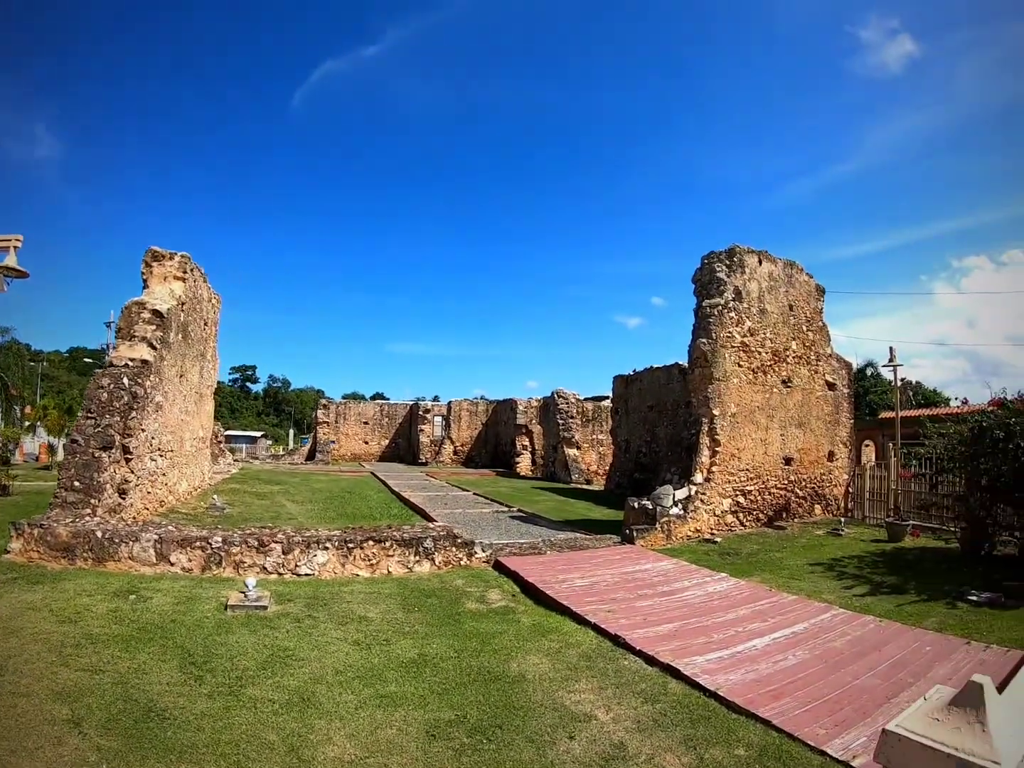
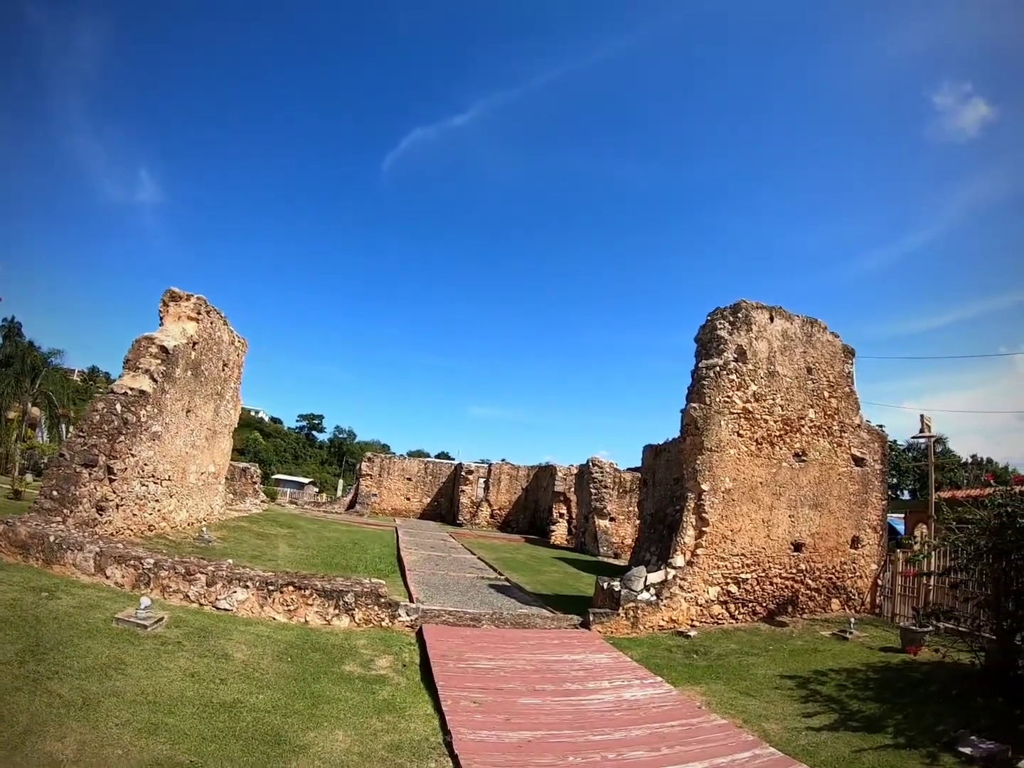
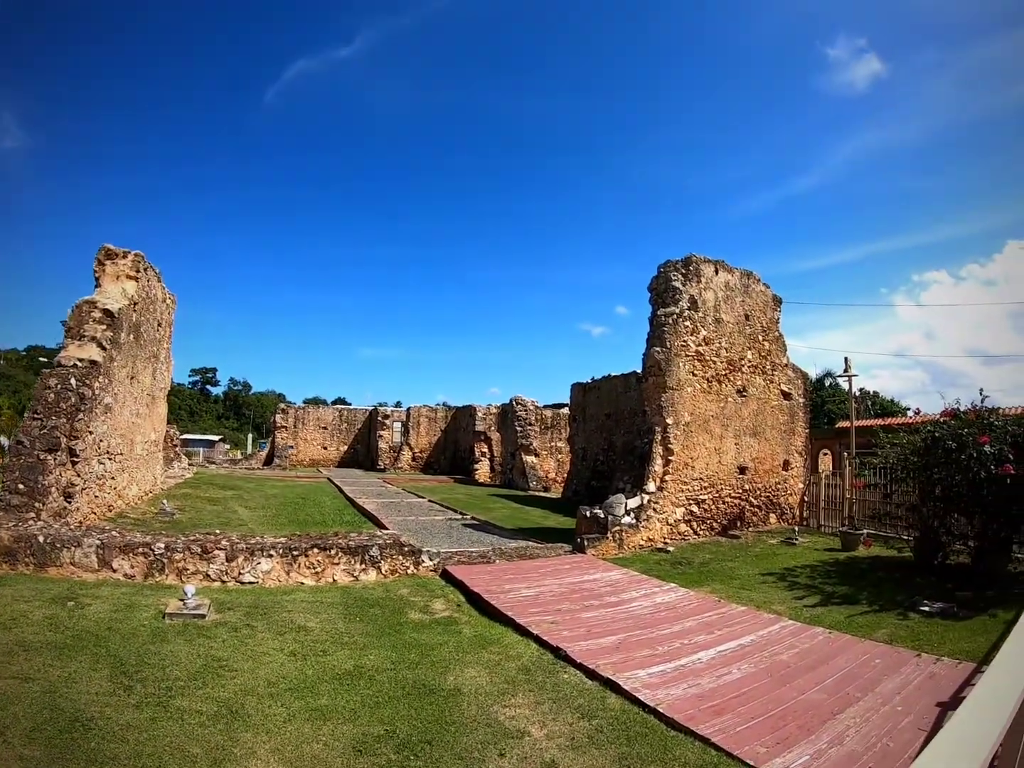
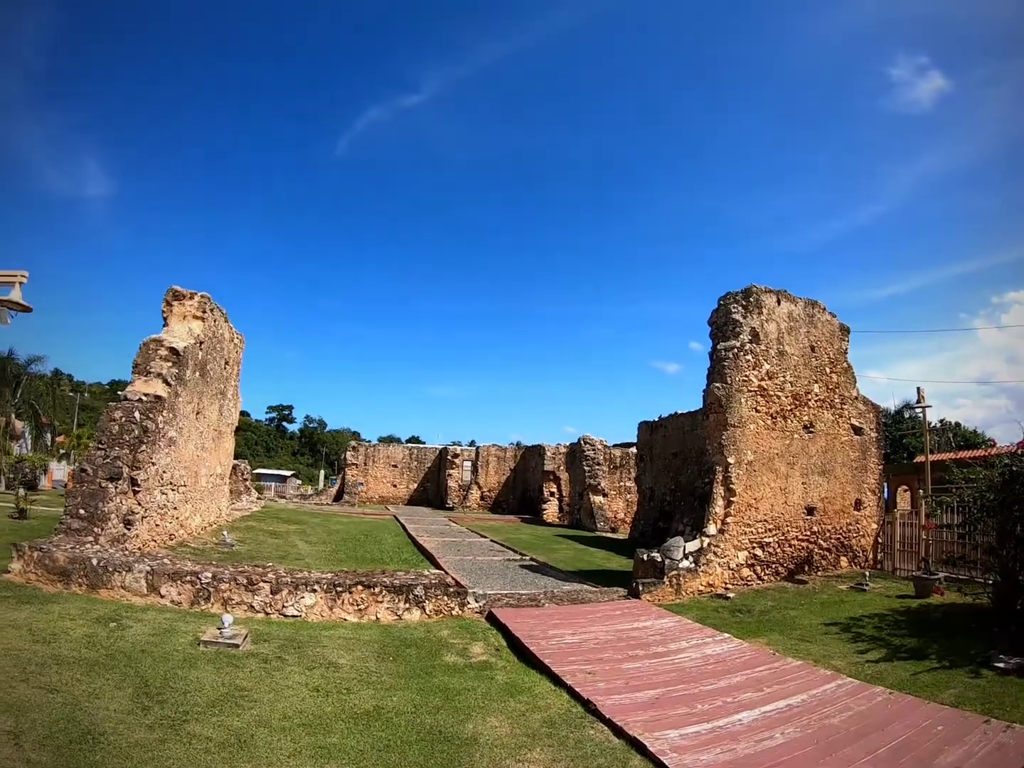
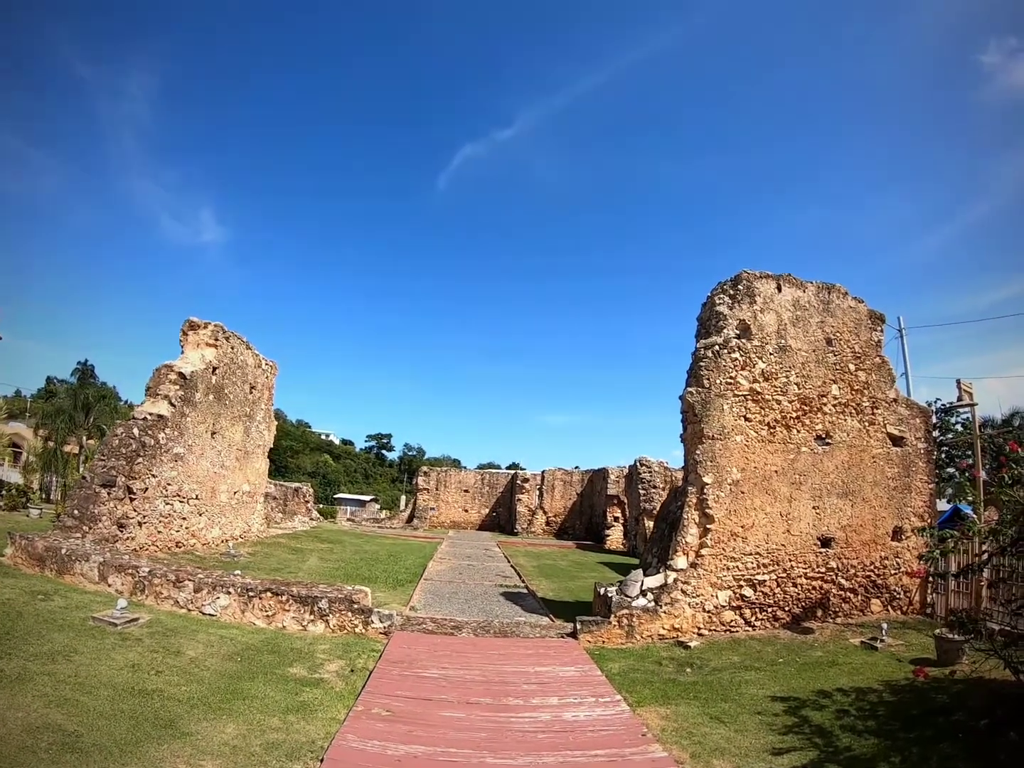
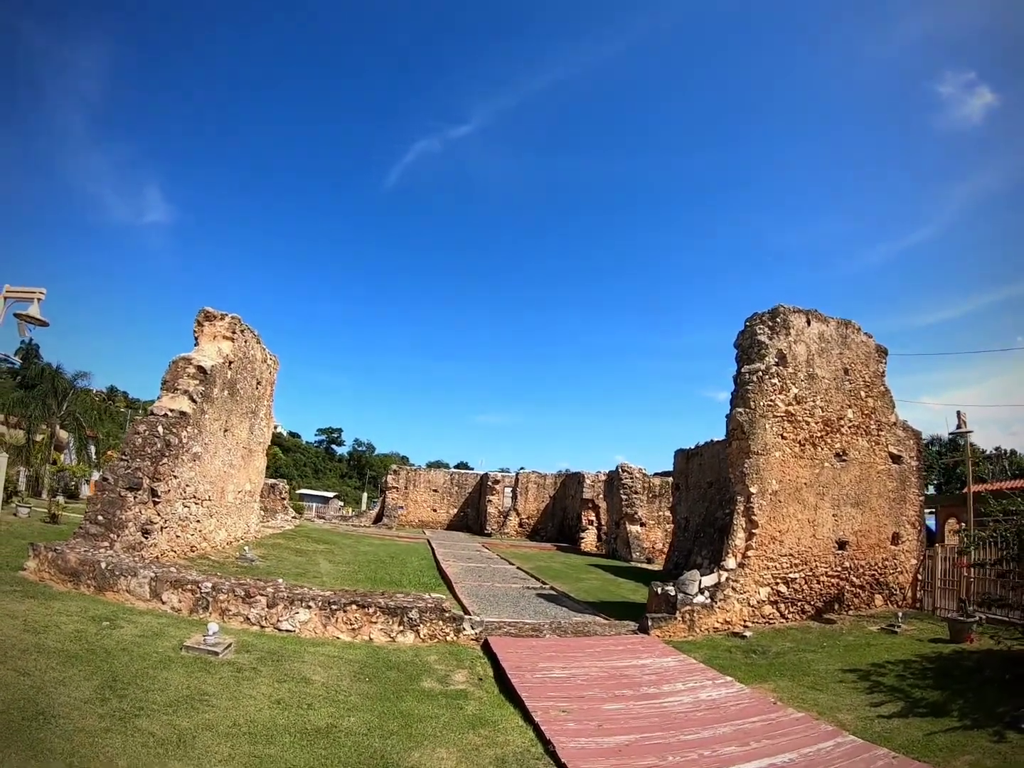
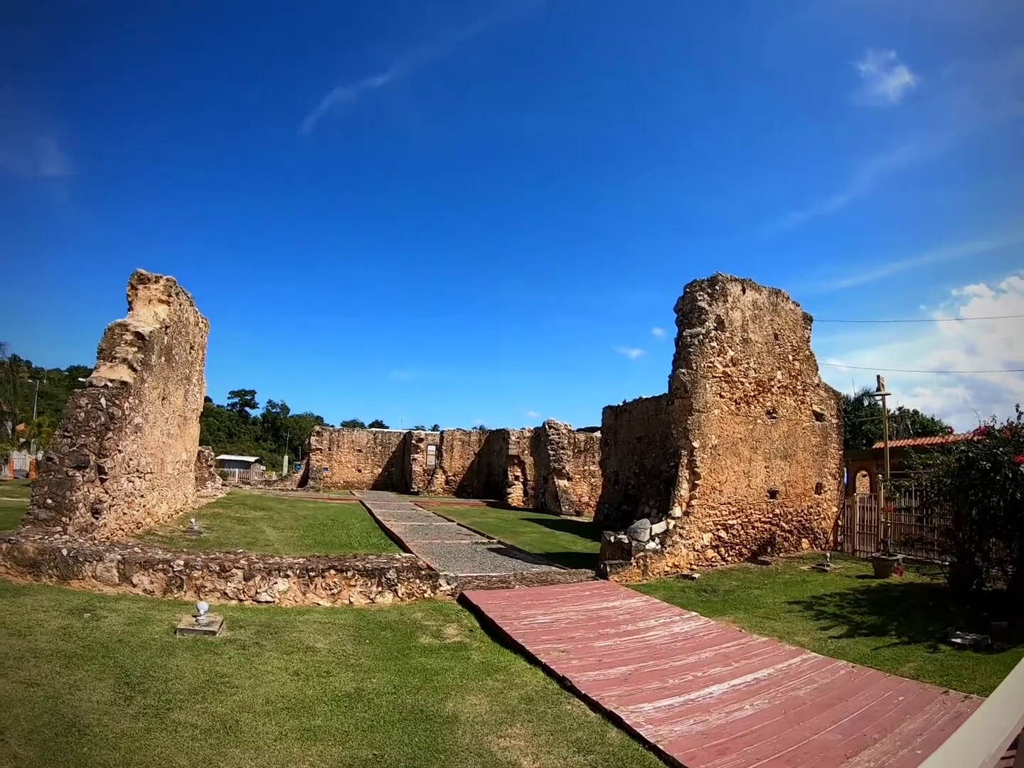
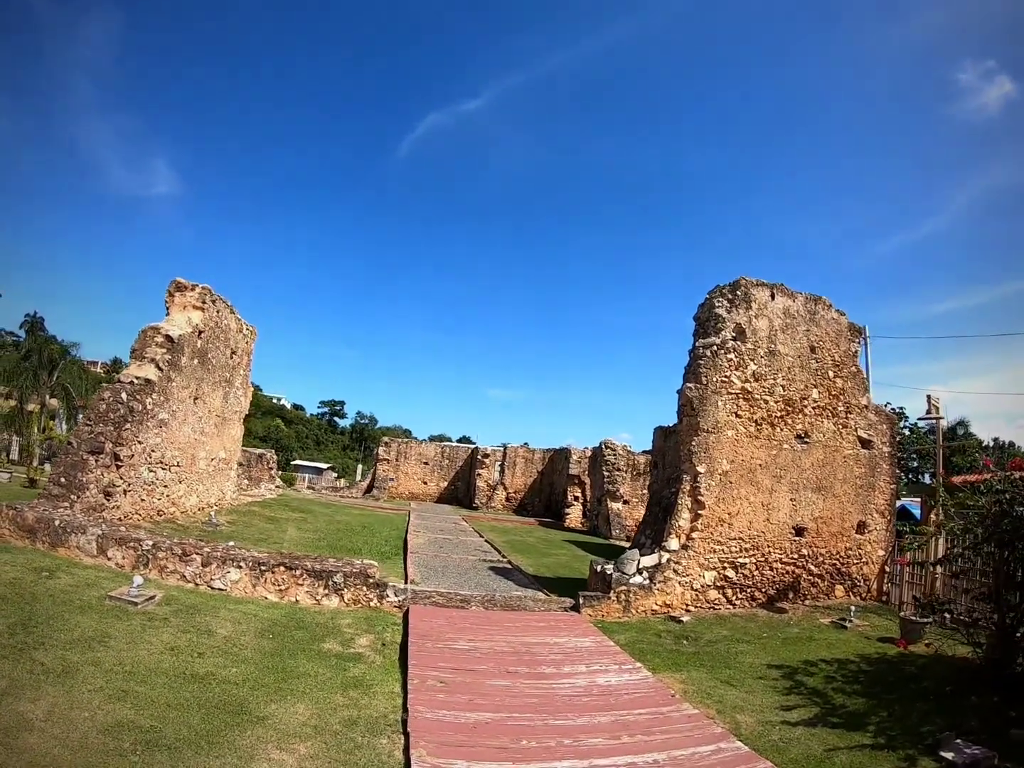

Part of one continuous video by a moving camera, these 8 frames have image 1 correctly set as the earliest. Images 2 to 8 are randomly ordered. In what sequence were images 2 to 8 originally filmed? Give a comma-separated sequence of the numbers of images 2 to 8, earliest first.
3, 7, 4, 6, 2, 8, 5
